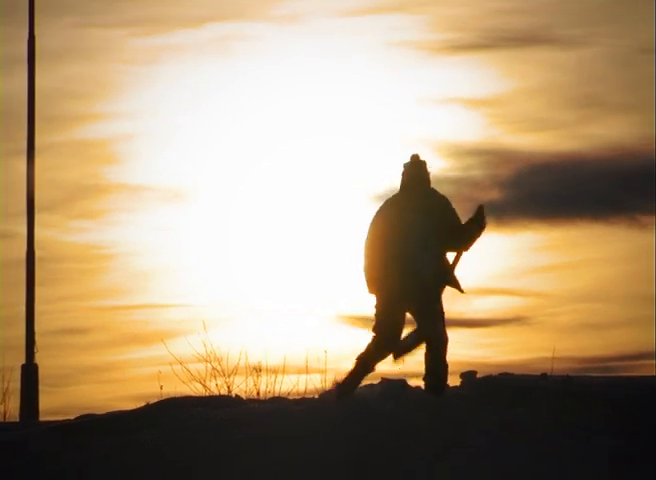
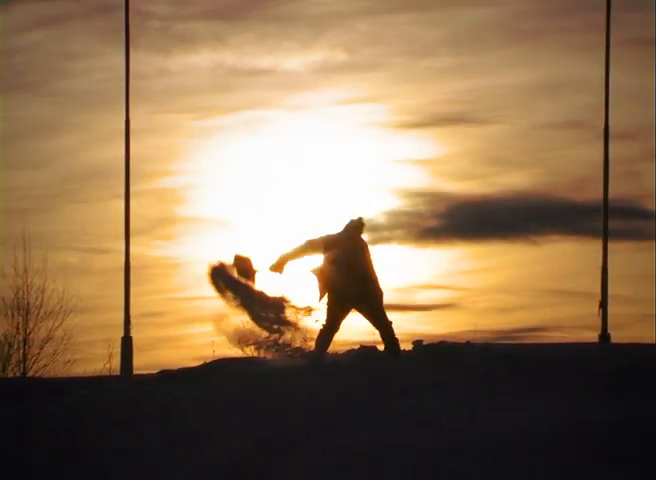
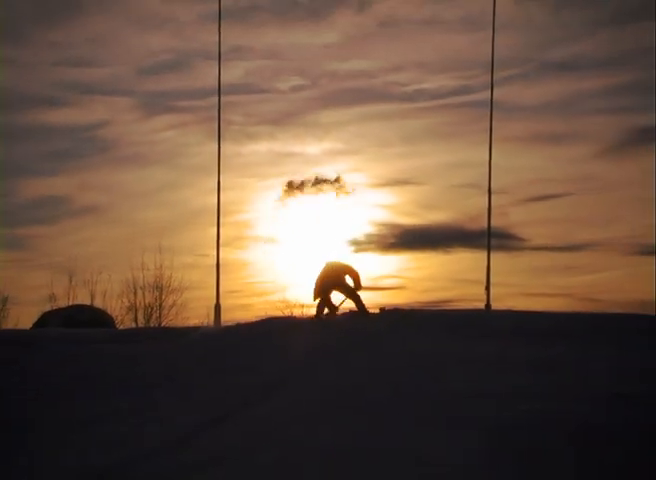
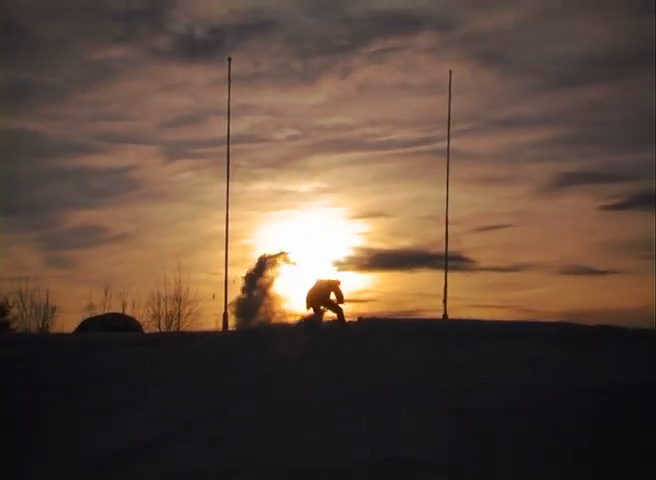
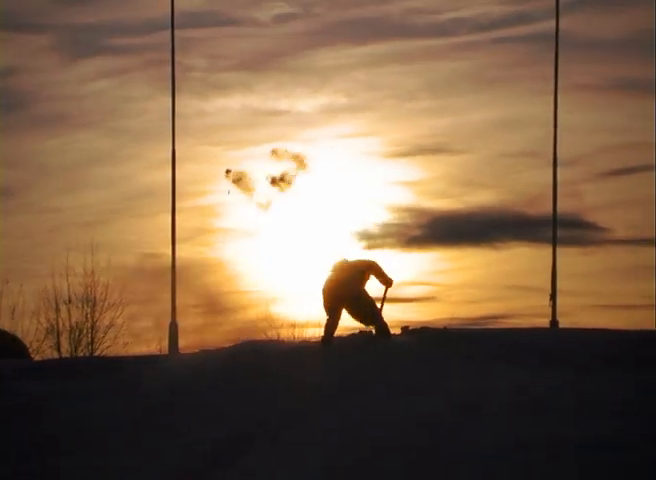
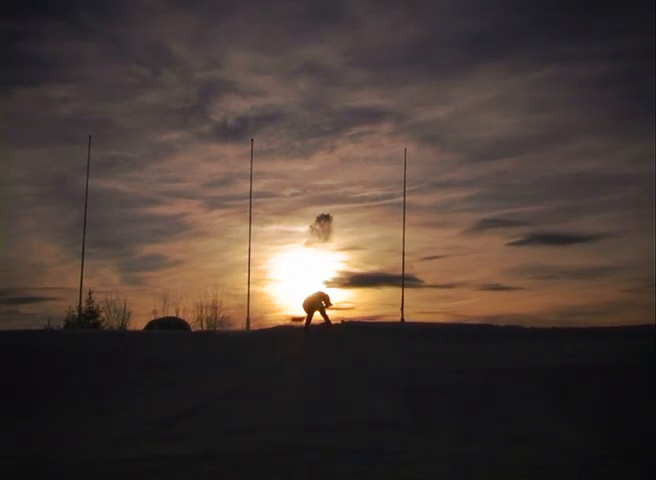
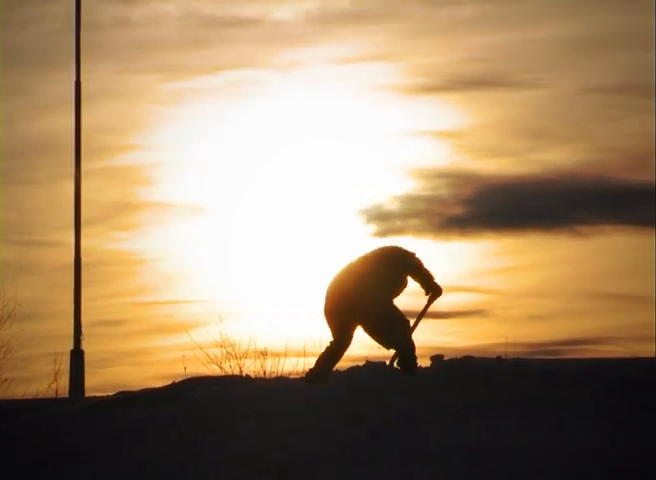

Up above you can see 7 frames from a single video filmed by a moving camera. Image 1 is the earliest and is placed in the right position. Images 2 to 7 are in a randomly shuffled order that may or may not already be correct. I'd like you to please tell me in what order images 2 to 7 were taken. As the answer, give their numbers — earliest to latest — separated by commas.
7, 2, 5, 3, 4, 6
